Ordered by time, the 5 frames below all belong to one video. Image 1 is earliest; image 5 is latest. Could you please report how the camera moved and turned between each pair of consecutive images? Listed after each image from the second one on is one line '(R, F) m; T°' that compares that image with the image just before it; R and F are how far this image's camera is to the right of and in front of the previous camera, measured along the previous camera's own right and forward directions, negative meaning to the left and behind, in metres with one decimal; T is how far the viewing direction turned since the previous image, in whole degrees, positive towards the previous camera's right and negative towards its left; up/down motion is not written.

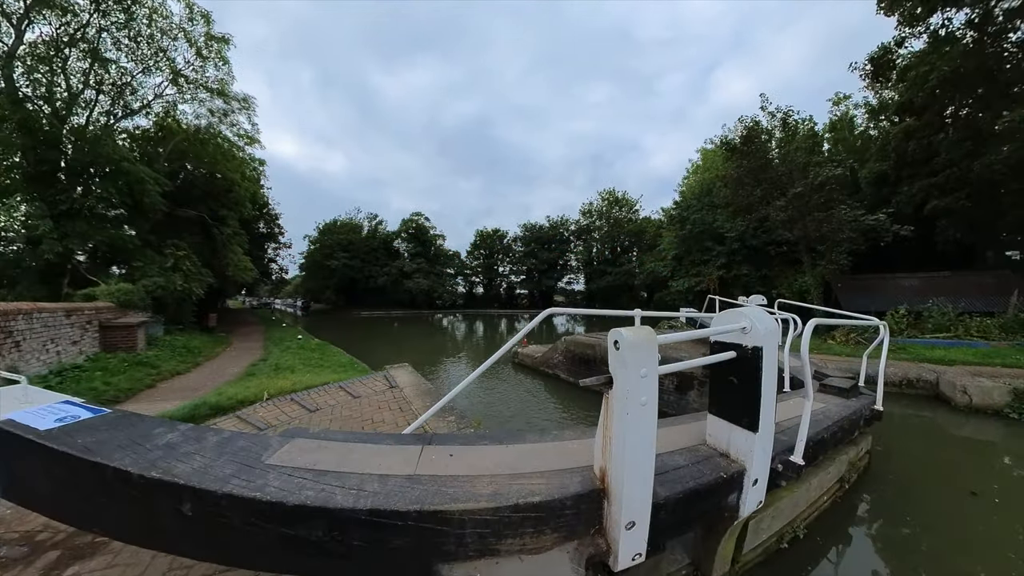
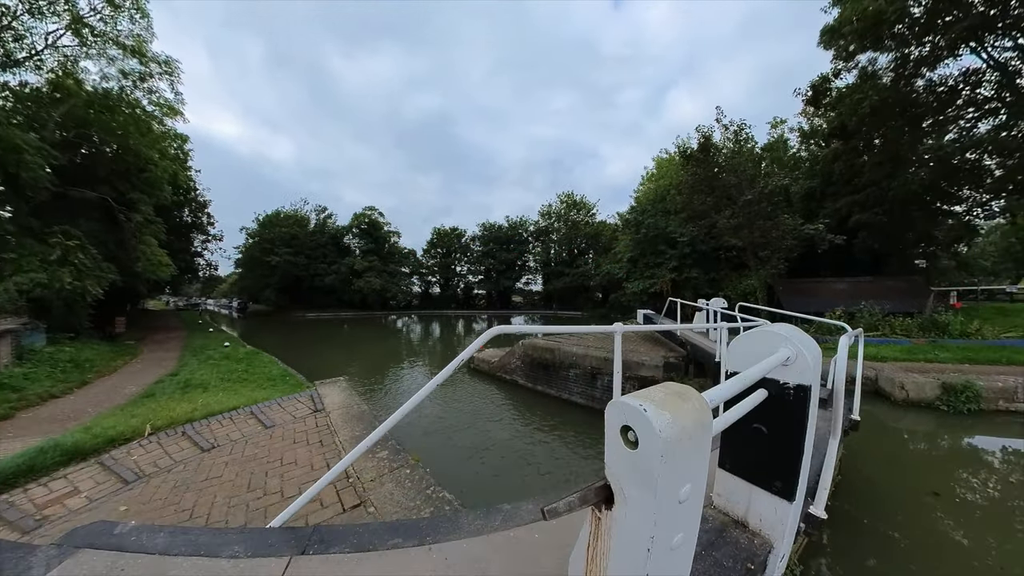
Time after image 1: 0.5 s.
(-0.1, +0.5) m; +5°
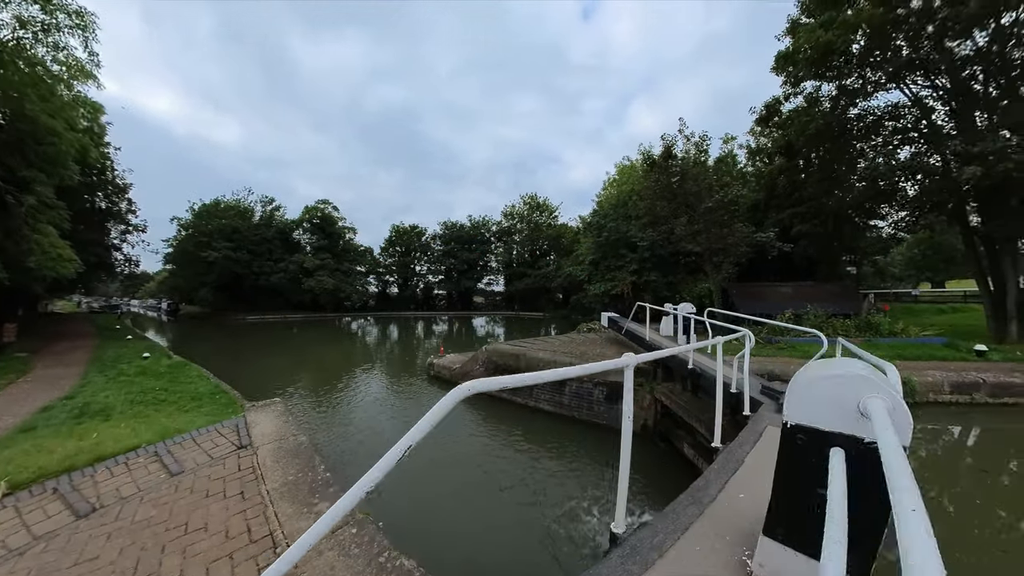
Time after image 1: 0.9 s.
(-0.1, +0.5) m; +4°
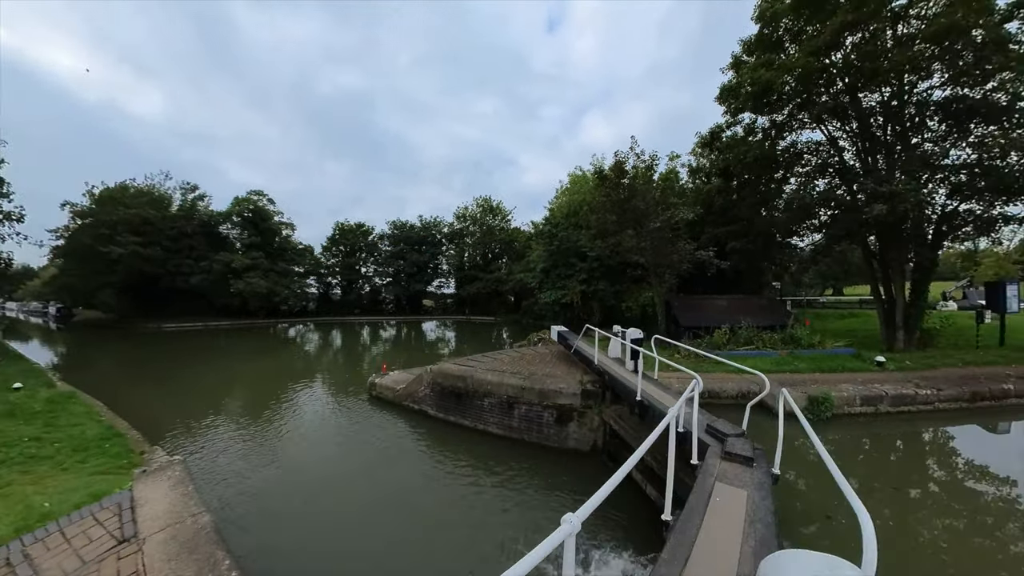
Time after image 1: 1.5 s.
(-0.2, +0.7) m; +5°
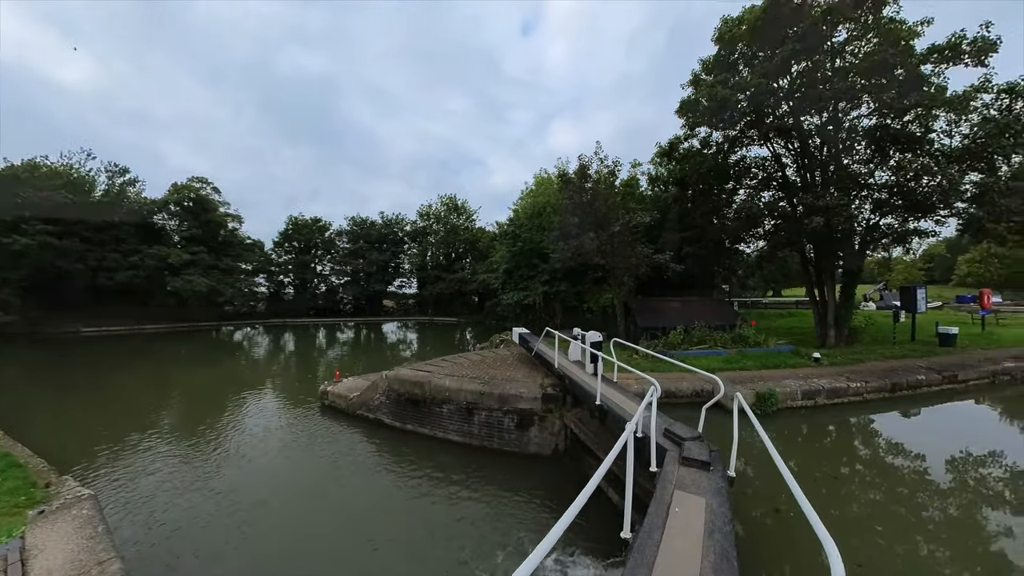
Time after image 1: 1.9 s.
(-0.1, +0.5) m; +4°
